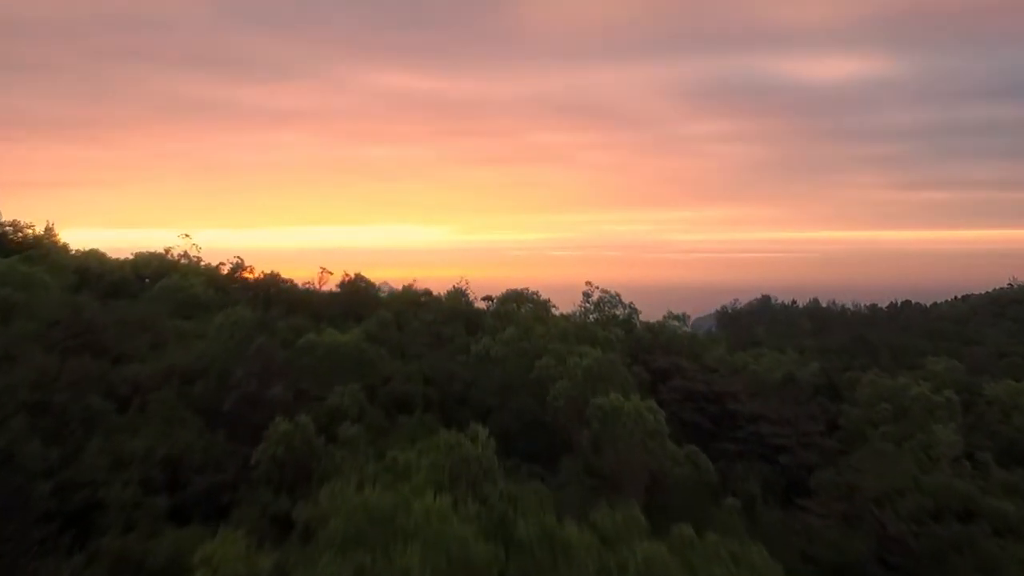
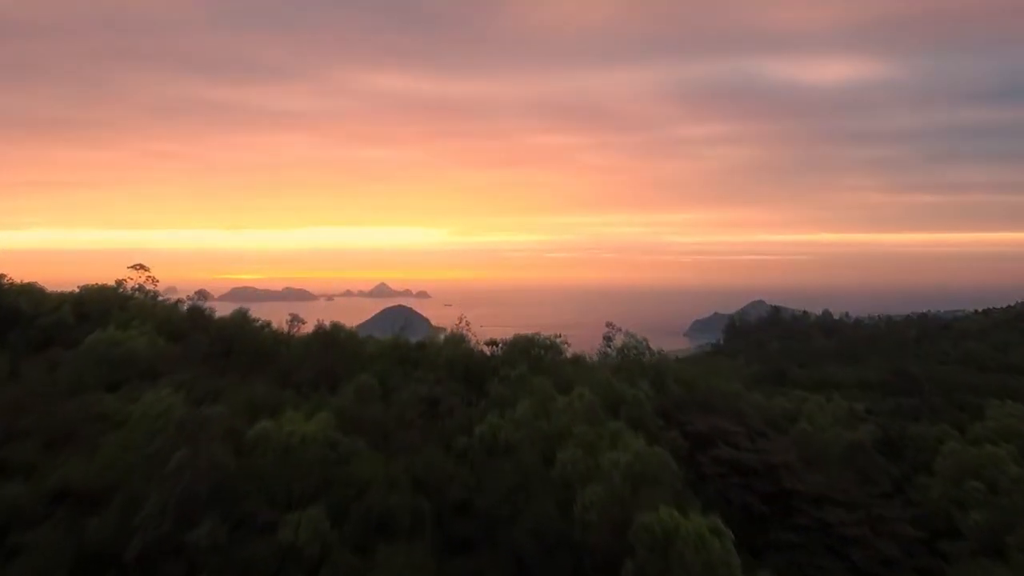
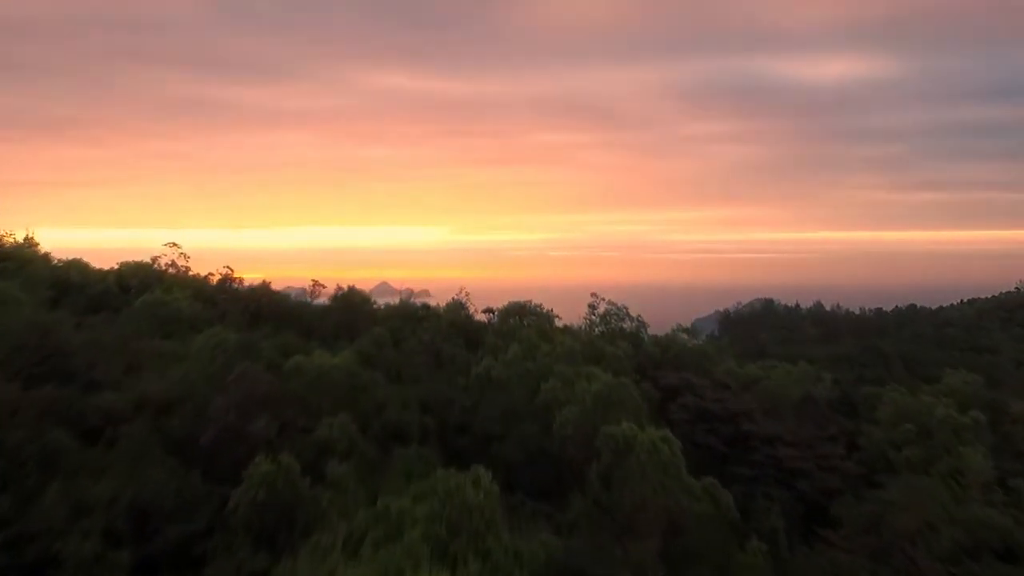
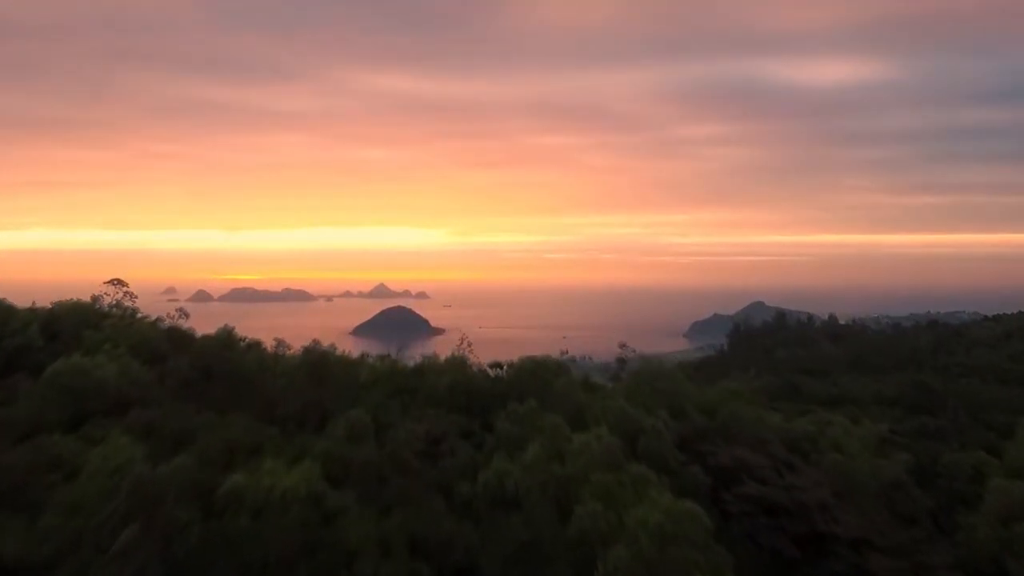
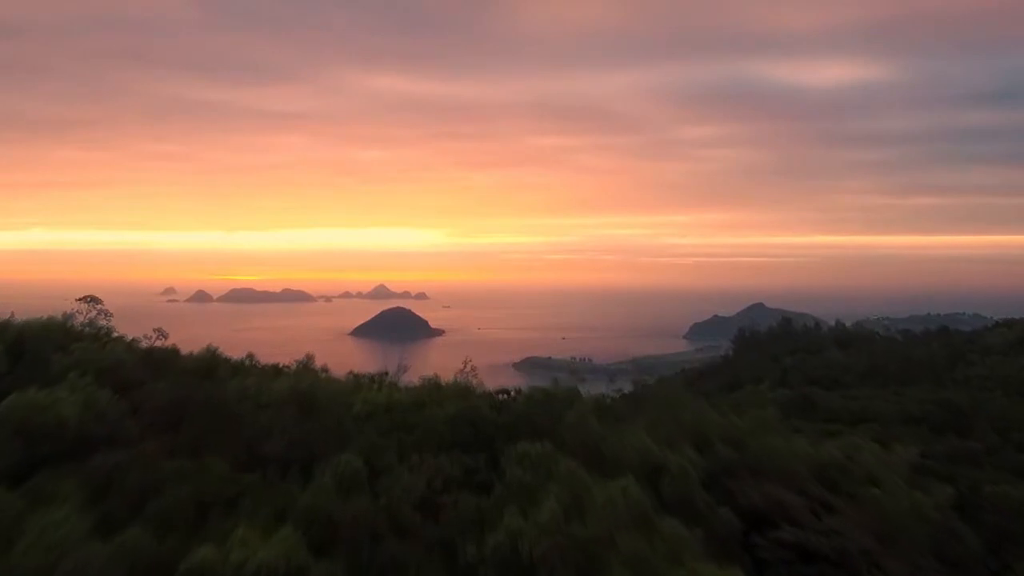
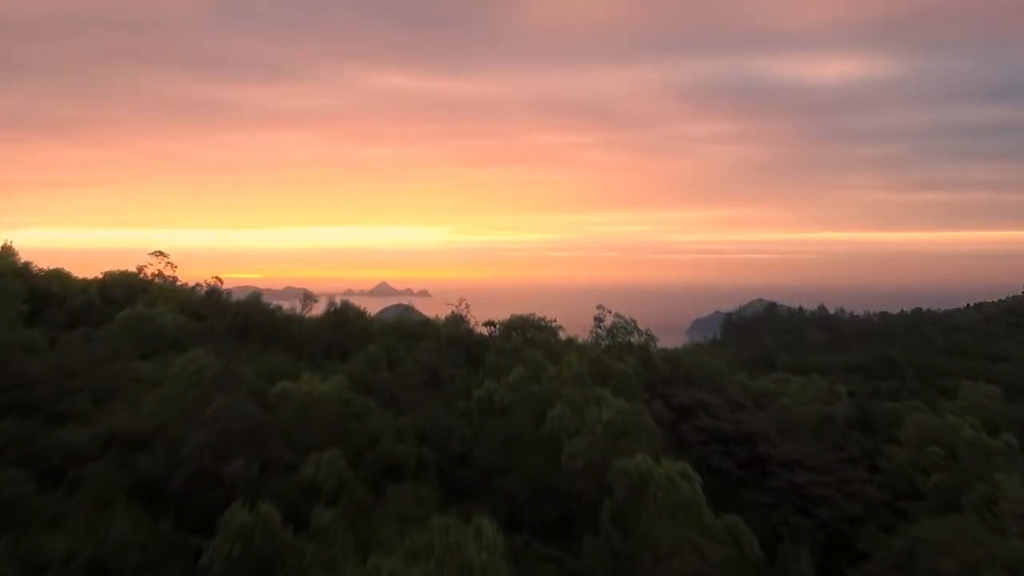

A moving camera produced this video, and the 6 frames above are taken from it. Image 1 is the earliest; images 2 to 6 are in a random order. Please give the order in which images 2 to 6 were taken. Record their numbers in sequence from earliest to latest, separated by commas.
3, 6, 2, 4, 5
